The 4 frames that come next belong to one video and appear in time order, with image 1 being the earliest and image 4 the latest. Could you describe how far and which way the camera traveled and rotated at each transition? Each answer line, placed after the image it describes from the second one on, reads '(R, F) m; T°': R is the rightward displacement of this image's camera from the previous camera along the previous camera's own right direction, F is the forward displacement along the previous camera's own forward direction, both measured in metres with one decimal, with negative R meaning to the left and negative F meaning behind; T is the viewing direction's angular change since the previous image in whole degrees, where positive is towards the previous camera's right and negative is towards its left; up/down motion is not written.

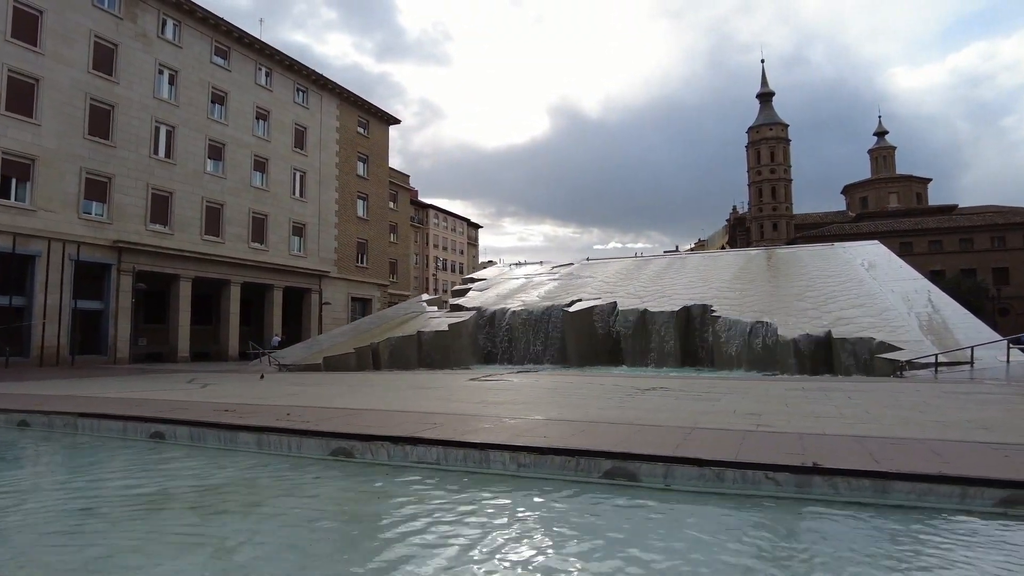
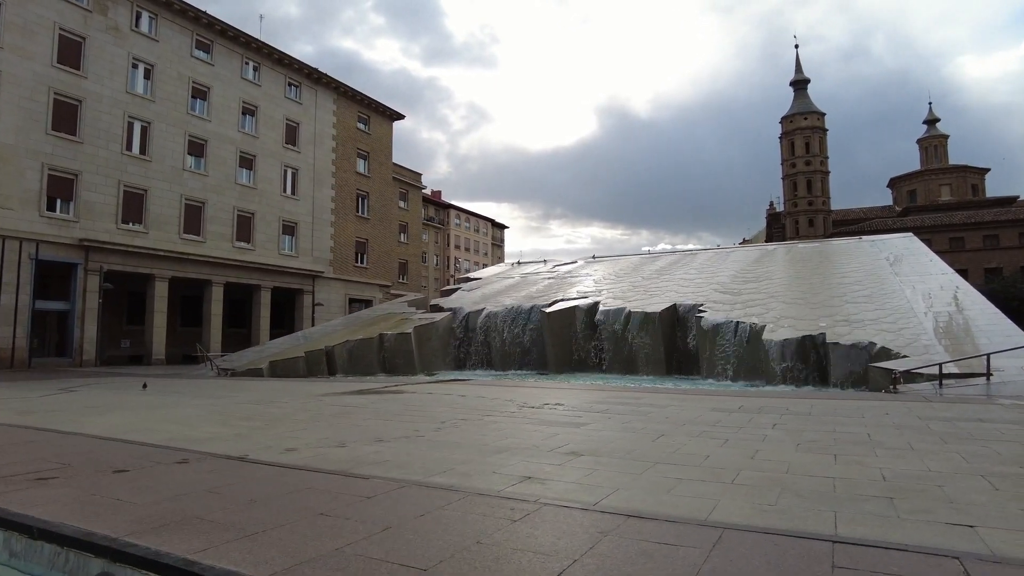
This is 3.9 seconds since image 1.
(+2.5, +2.1) m; -4°
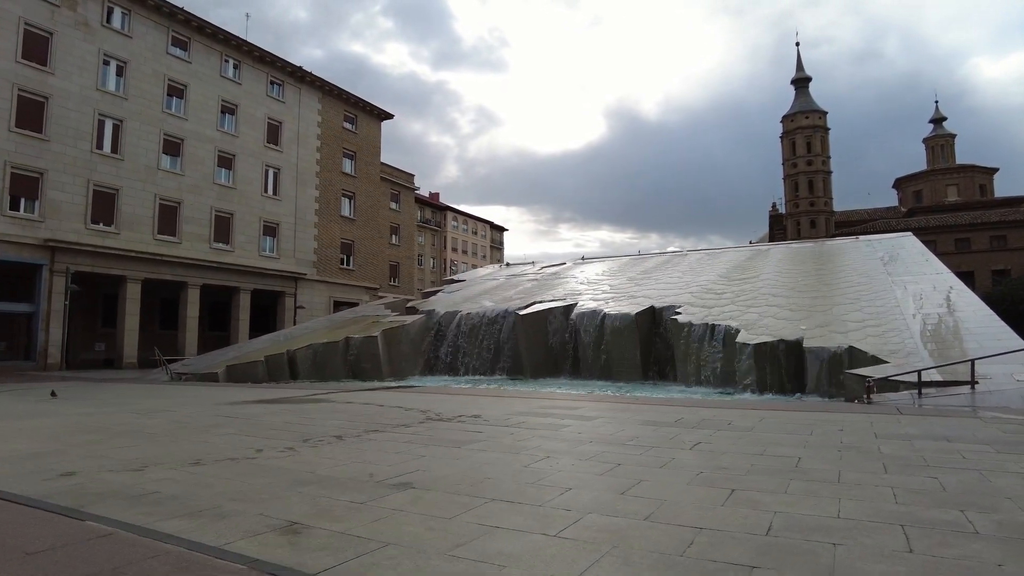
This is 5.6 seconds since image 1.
(+1.1, +0.9) m; -1°
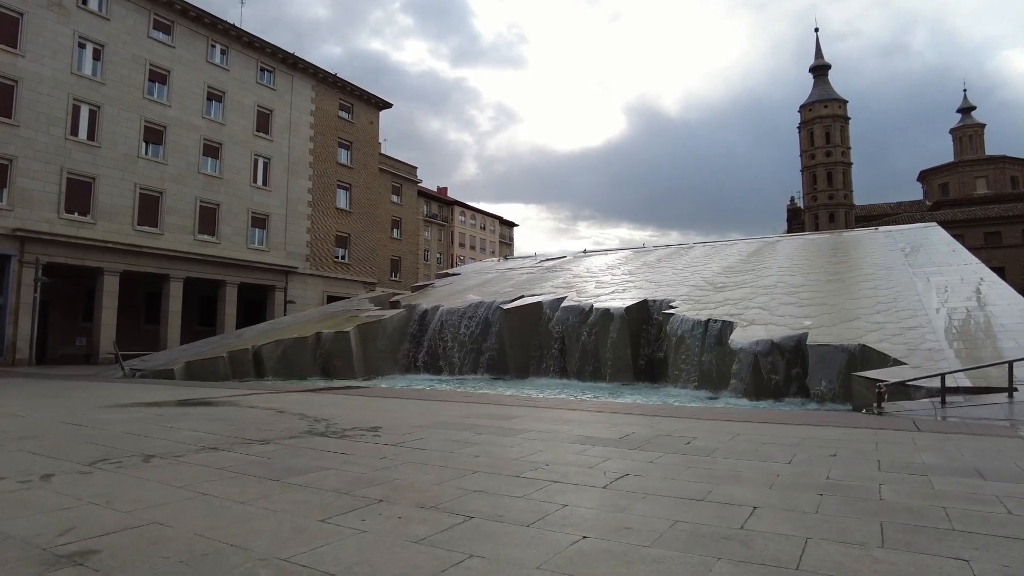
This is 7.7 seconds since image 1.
(+1.0, +1.4) m; -2°
